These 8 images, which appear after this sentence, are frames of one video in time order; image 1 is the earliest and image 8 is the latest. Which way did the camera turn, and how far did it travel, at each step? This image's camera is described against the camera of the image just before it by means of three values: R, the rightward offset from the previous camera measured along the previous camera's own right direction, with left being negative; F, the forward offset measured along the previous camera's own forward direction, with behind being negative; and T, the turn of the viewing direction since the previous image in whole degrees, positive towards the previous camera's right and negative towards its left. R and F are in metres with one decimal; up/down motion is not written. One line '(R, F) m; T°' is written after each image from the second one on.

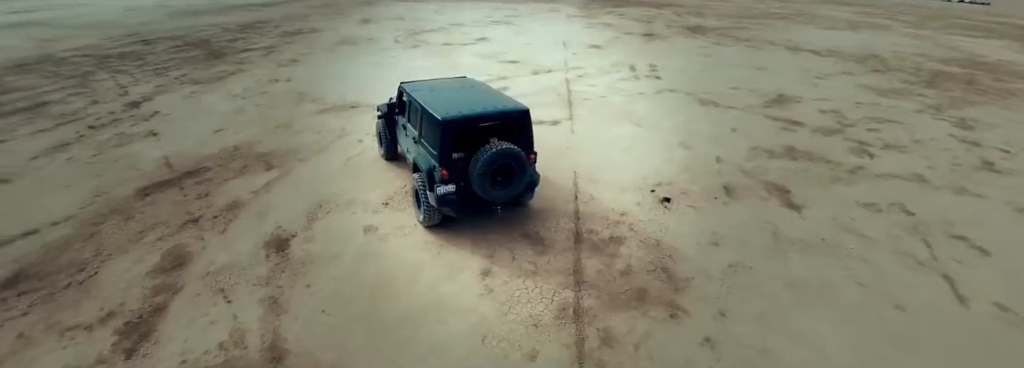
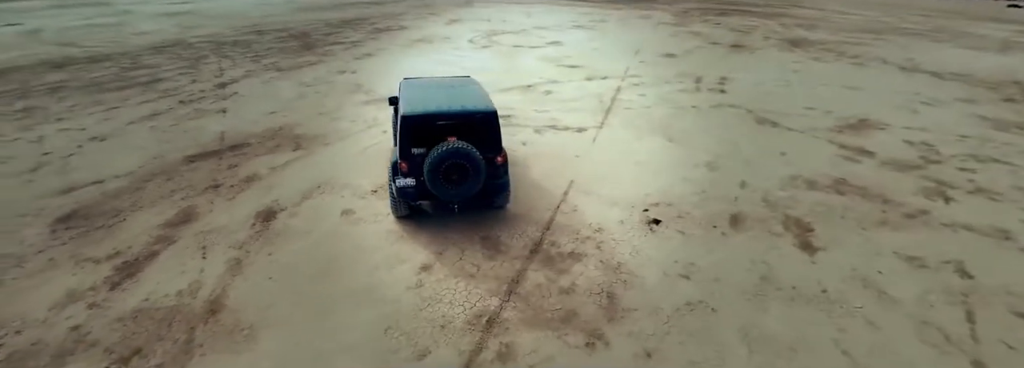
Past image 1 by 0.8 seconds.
(+1.2, +0.2) m; -12°
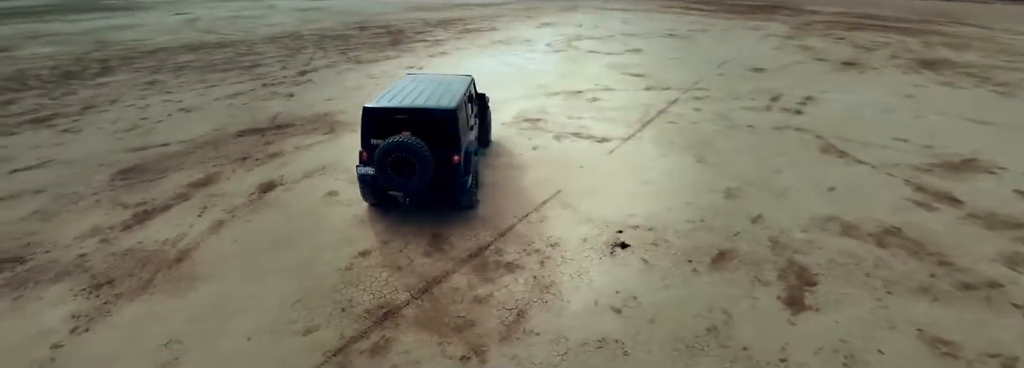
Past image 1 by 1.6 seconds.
(+1.4, +0.3) m; -13°
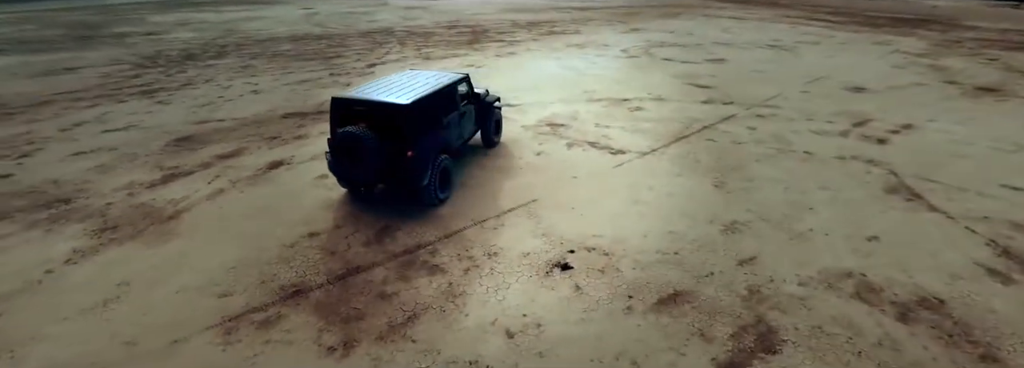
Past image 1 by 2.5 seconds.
(+1.4, +0.3) m; -13°
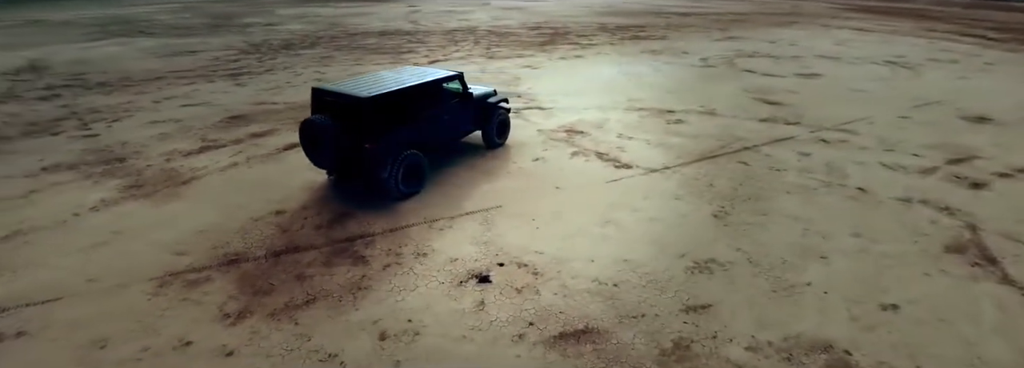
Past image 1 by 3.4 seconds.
(+1.4, +0.3) m; -13°
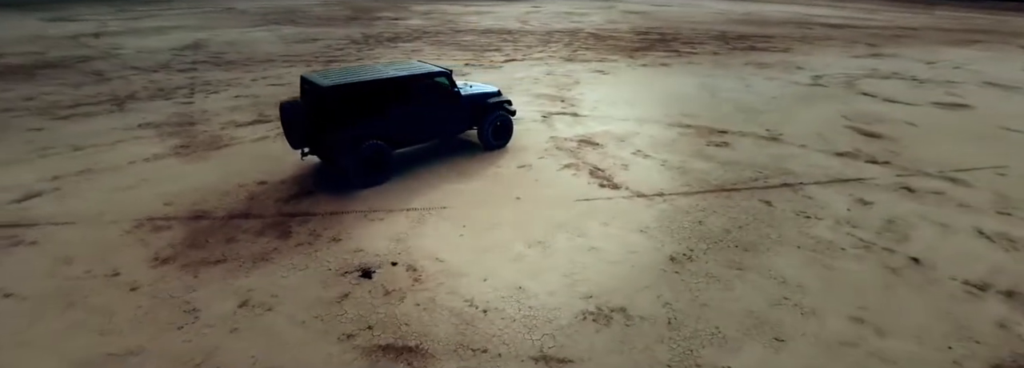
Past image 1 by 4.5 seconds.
(+1.8, +0.5) m; -17°
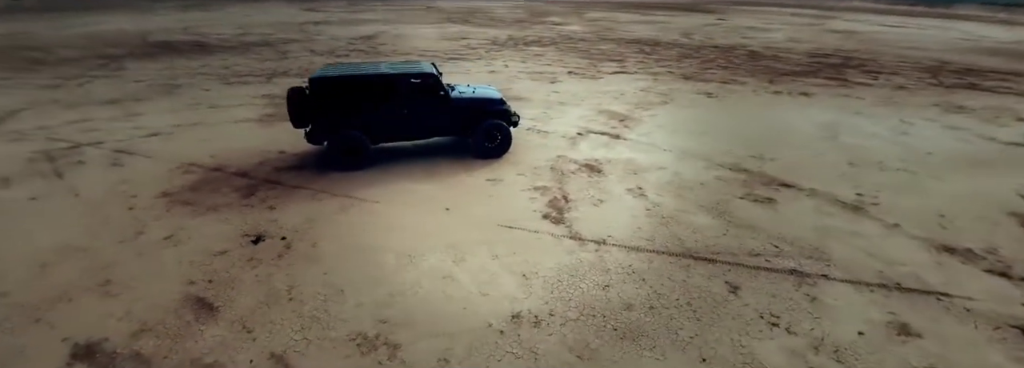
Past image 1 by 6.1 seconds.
(+2.5, +0.8) m; -24°
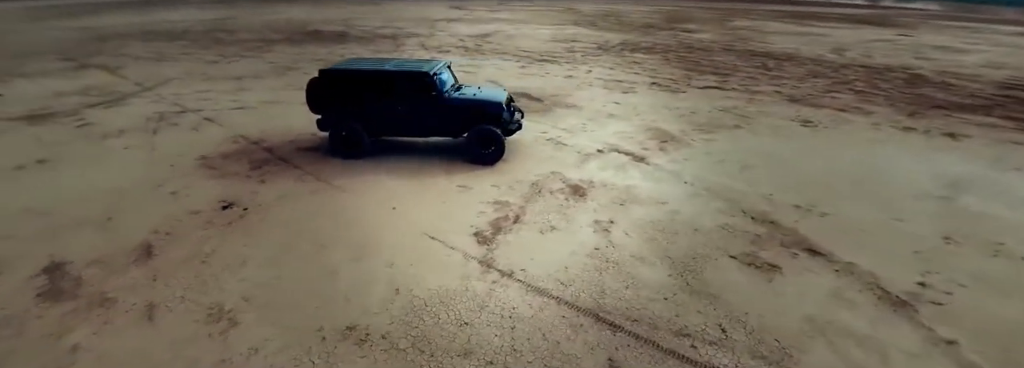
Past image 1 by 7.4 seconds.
(+1.8, +0.7) m; -18°
